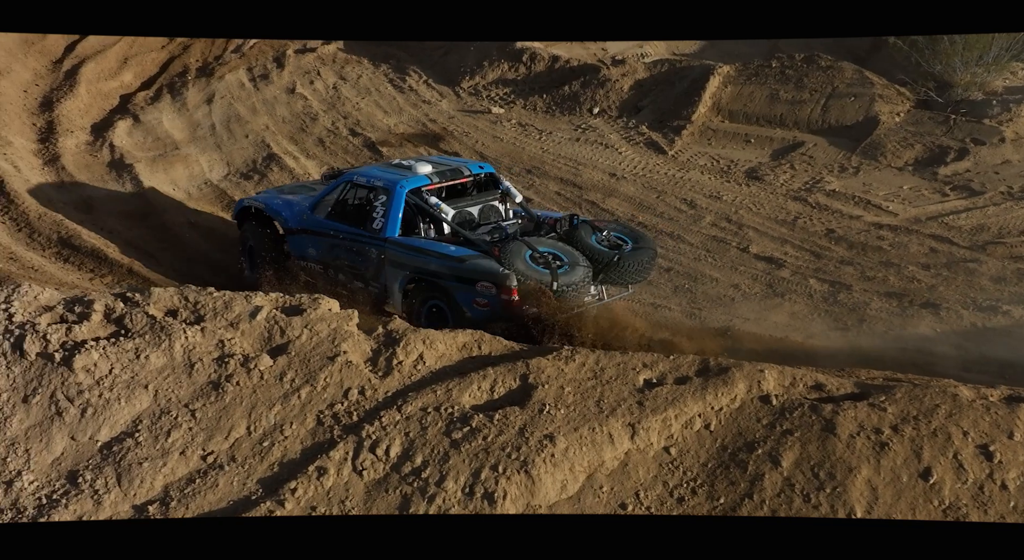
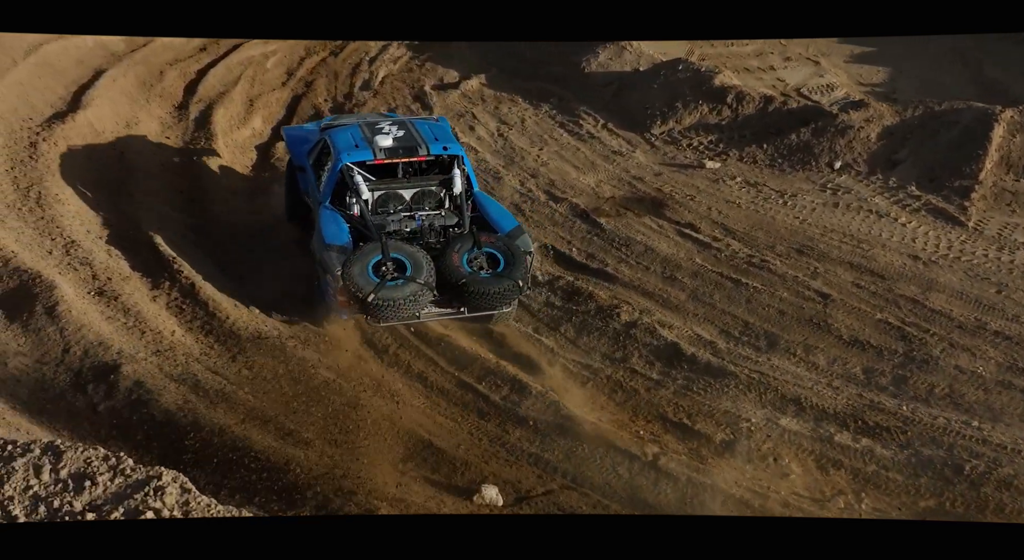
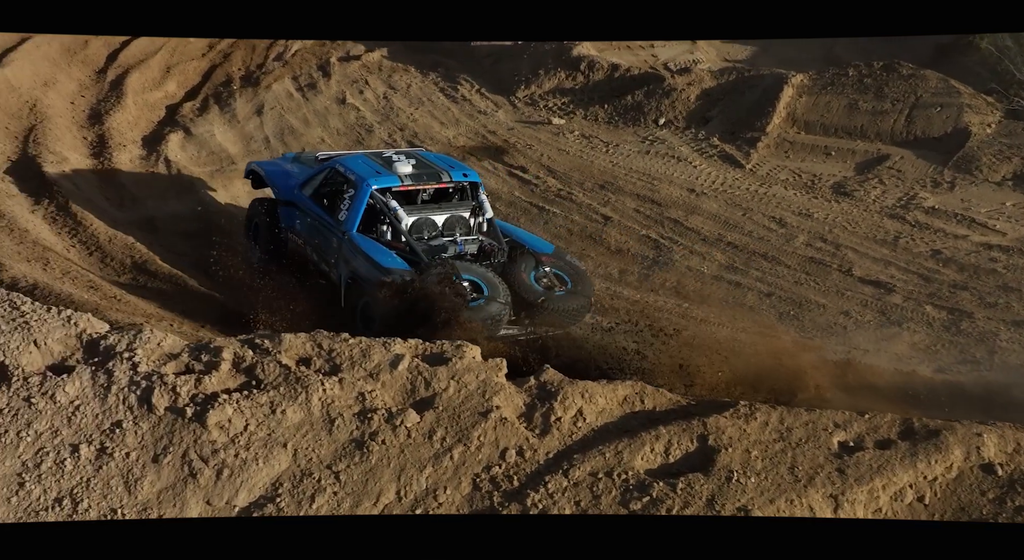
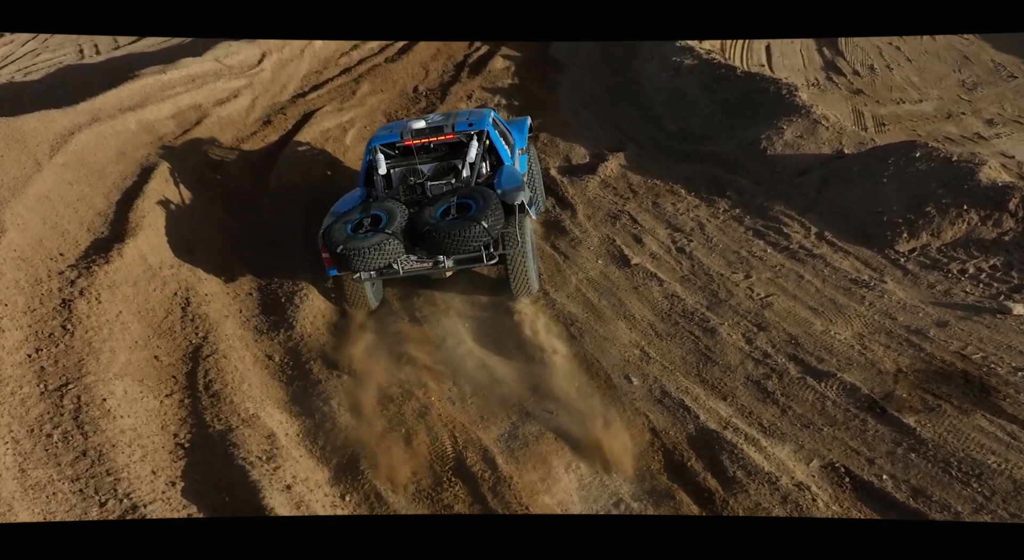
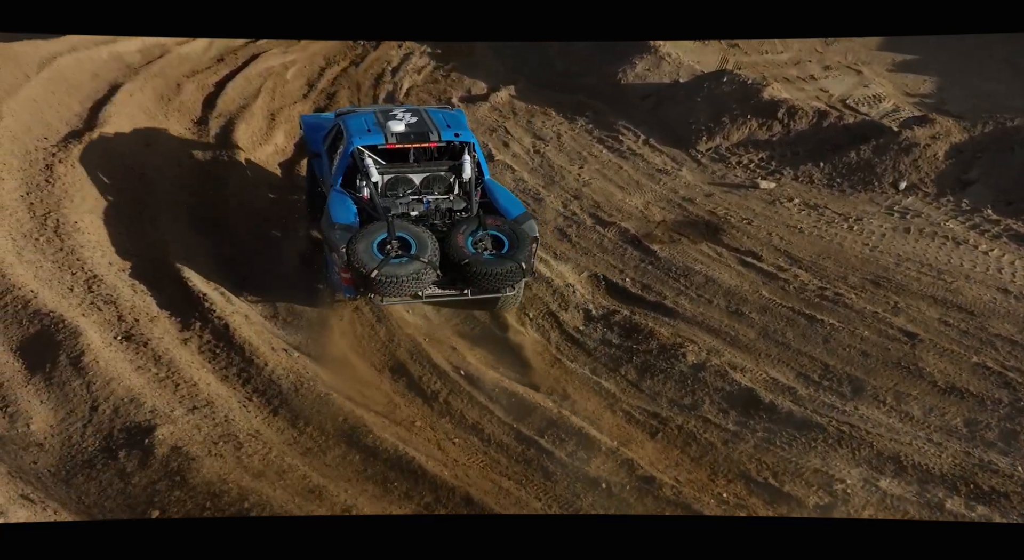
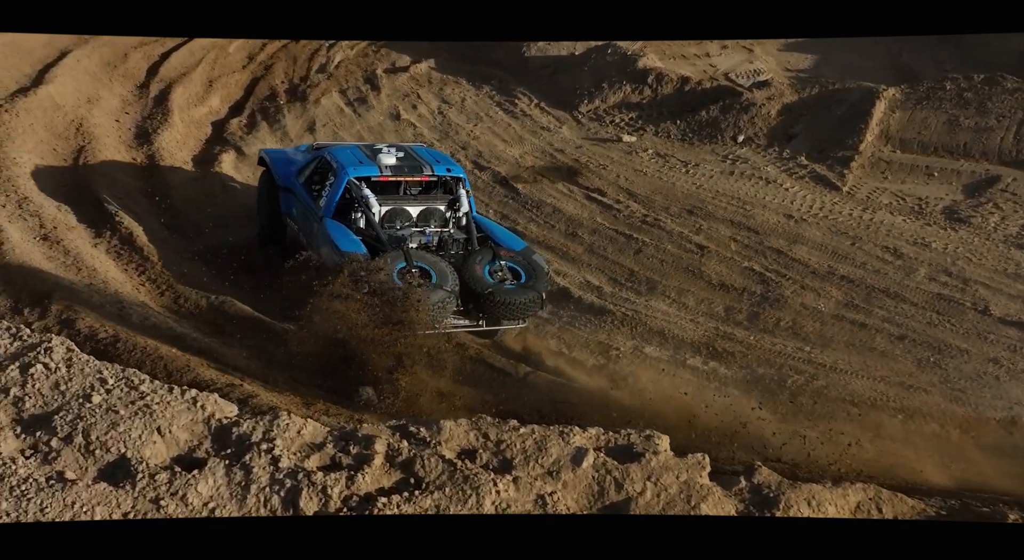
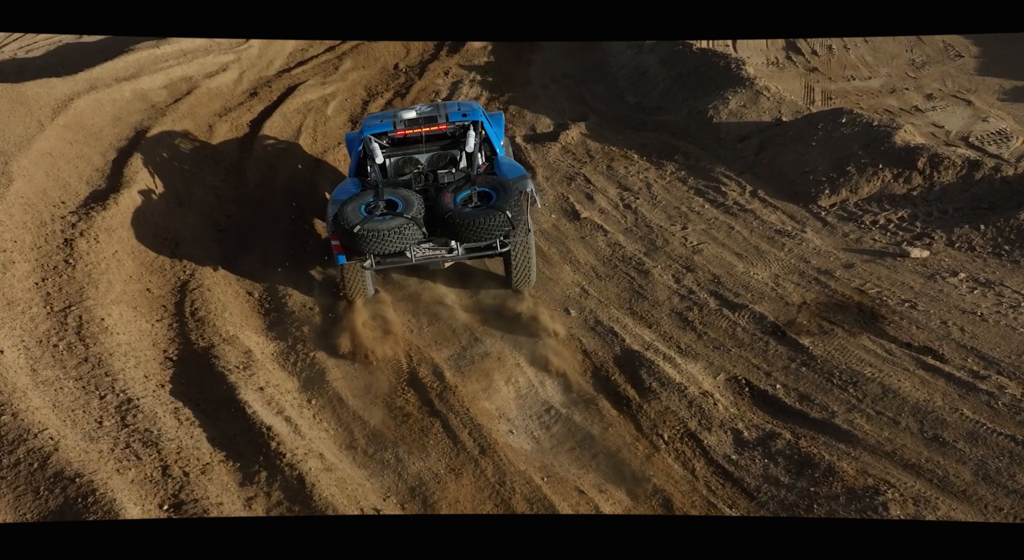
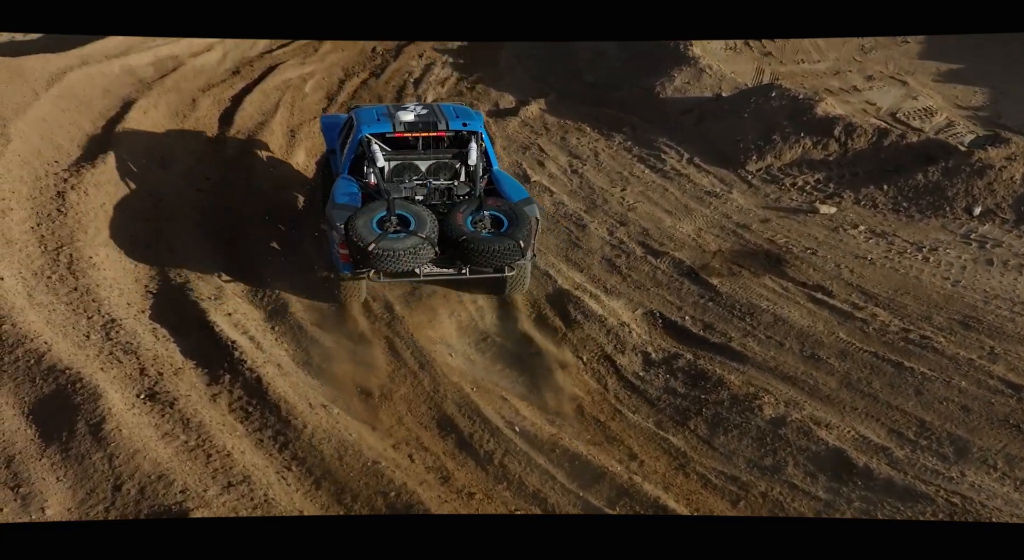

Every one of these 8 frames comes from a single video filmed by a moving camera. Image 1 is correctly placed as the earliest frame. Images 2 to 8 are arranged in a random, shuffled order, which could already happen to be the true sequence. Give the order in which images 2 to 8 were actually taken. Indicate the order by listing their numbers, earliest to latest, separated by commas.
3, 6, 2, 5, 8, 7, 4
